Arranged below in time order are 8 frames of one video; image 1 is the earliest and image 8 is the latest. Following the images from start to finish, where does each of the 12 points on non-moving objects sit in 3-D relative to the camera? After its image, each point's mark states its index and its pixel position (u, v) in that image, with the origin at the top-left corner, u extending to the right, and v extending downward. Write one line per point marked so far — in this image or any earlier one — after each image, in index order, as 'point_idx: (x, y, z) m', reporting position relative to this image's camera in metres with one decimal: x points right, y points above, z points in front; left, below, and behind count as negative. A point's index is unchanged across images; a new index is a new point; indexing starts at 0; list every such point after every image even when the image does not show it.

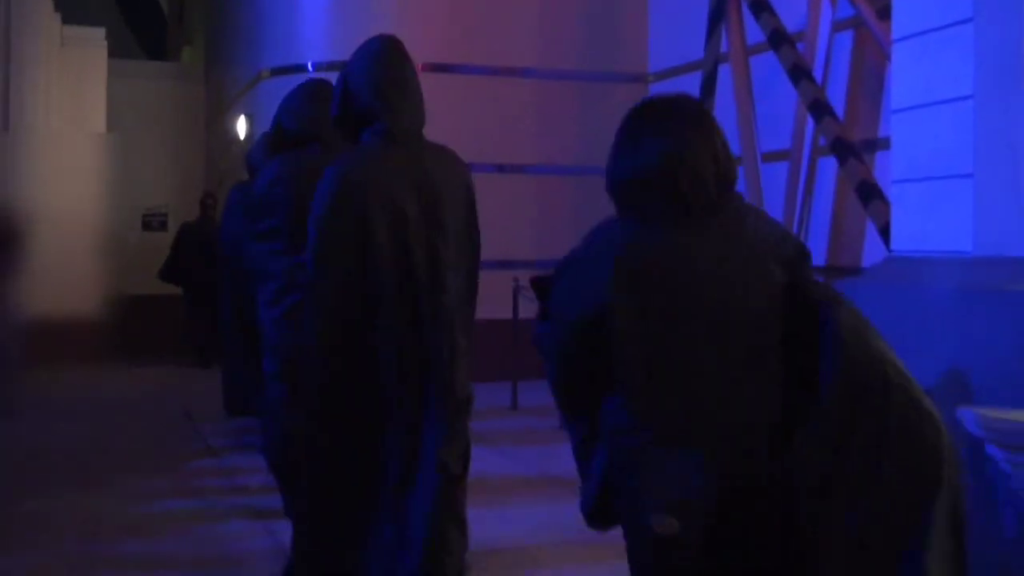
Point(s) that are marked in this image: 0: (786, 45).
0: (+1.8, +1.6, +11.2) m
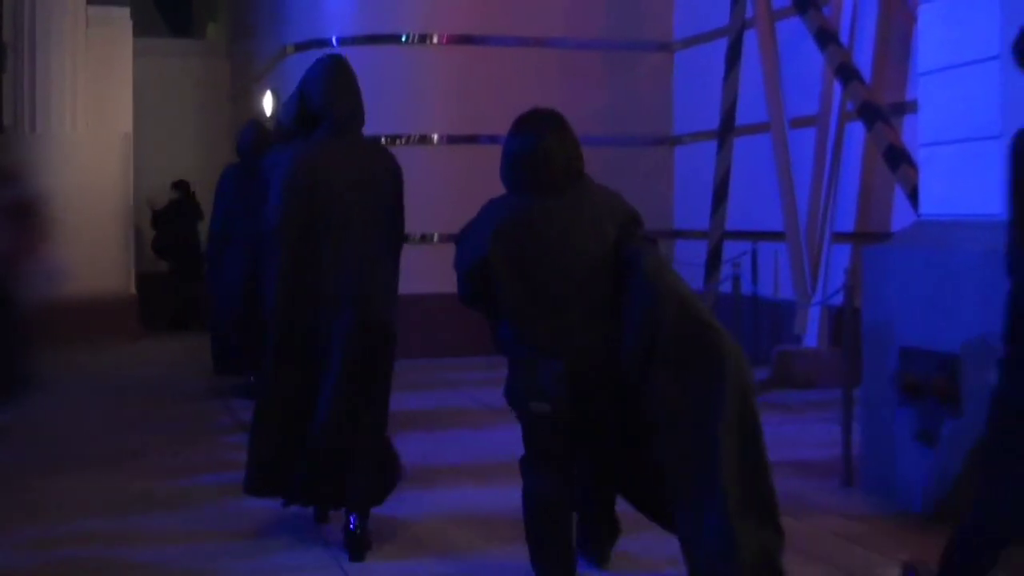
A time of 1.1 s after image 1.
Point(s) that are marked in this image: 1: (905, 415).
0: (+1.9, +1.8, +11.1) m
1: (+1.6, -0.5, +7.1) m
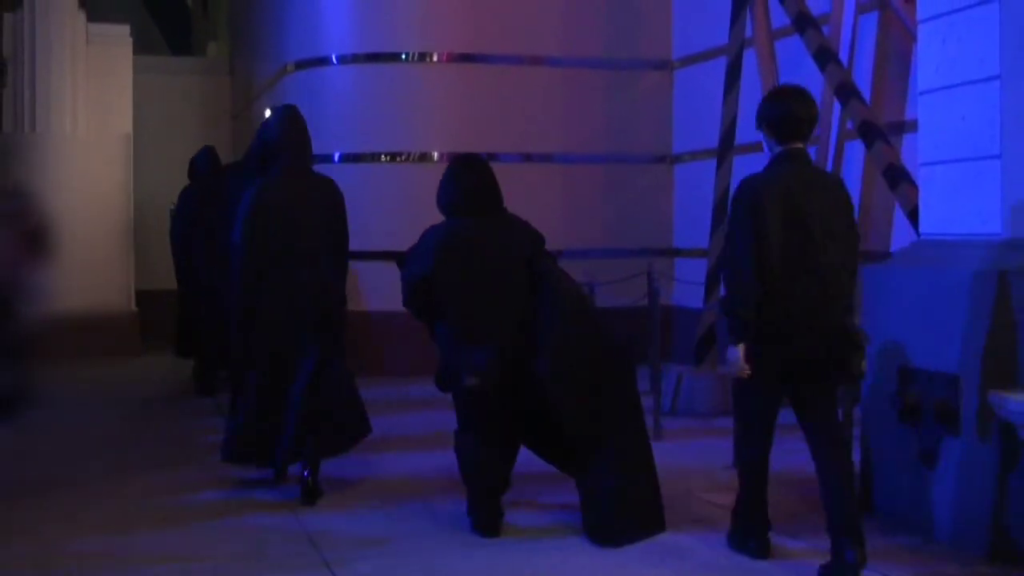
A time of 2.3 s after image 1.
0: (+1.9, +1.7, +11.1) m
1: (+1.6, -0.6, +7.1) m
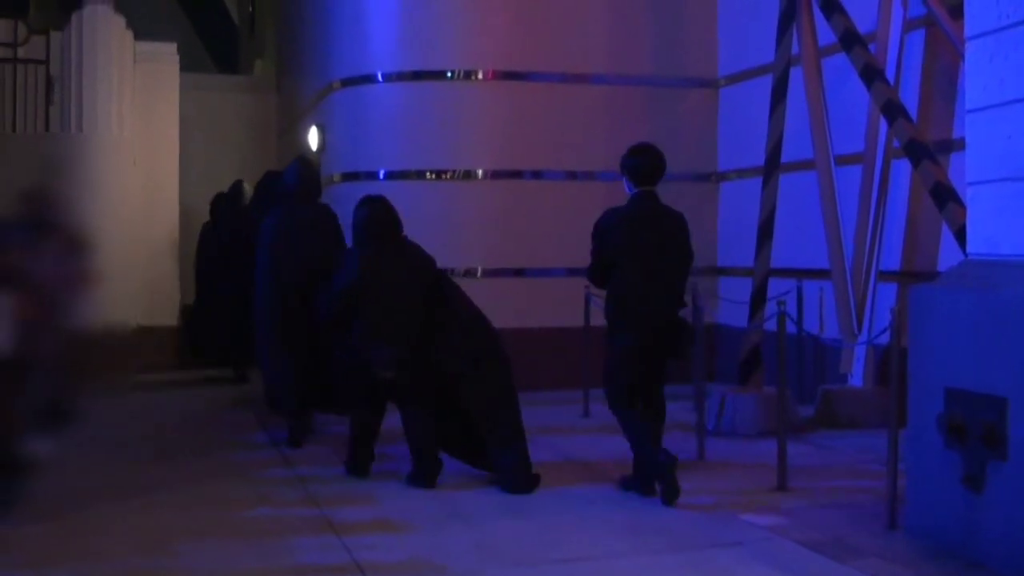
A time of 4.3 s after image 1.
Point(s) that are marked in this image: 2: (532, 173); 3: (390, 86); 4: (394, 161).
0: (+2.2, +1.5, +11.1) m
1: (+1.8, -0.7, +7.0) m
2: (+0.1, +0.8, +12.0) m
3: (-0.9, +1.5, +12.5) m
4: (-0.8, +0.9, +12.3) m
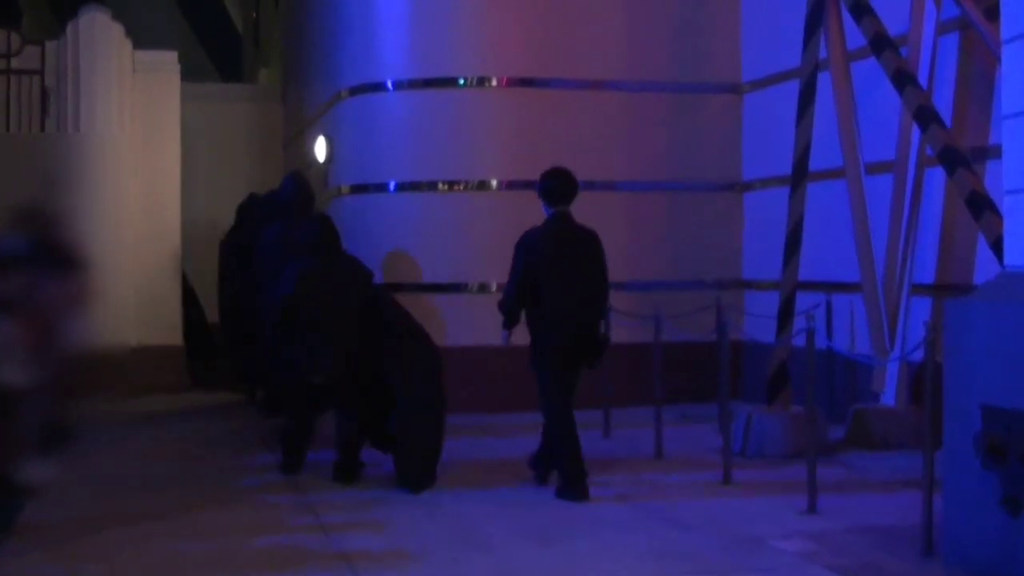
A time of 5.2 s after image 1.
0: (+2.3, +1.4, +10.6) m
1: (+1.8, -0.8, +6.5) m
2: (+0.2, +0.7, +11.5) m
3: (-0.8, +1.4, +12.1) m
4: (-0.7, +0.8, +11.9) m
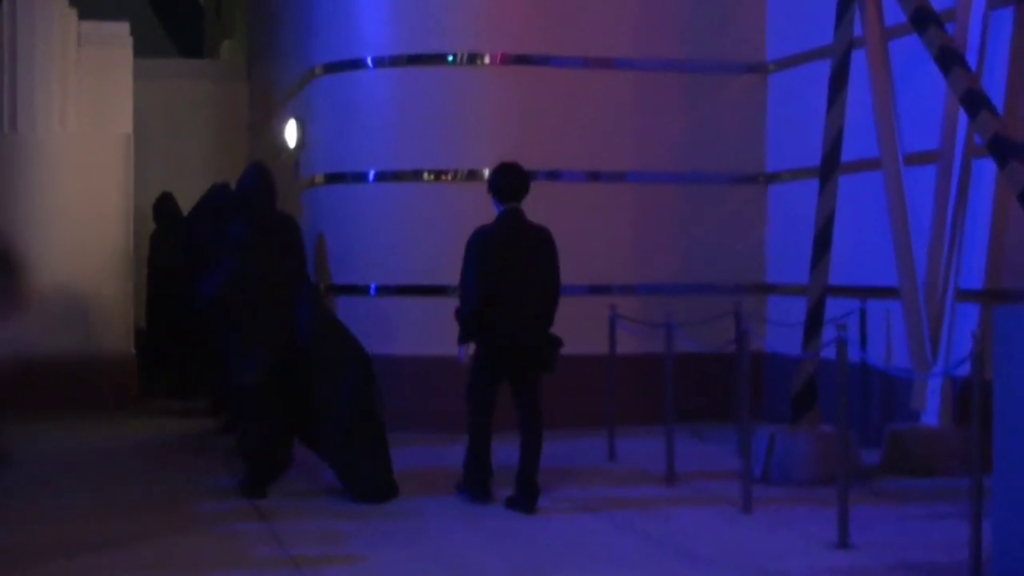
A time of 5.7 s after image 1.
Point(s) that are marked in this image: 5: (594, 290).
0: (+2.3, +1.4, +9.3) m
1: (+1.9, -0.8, +5.3) m
2: (+0.2, +0.7, +10.2) m
3: (-0.8, +1.3, +10.8) m
4: (-0.8, +0.8, +10.6) m
5: (+0.5, 0.0, +10.3) m
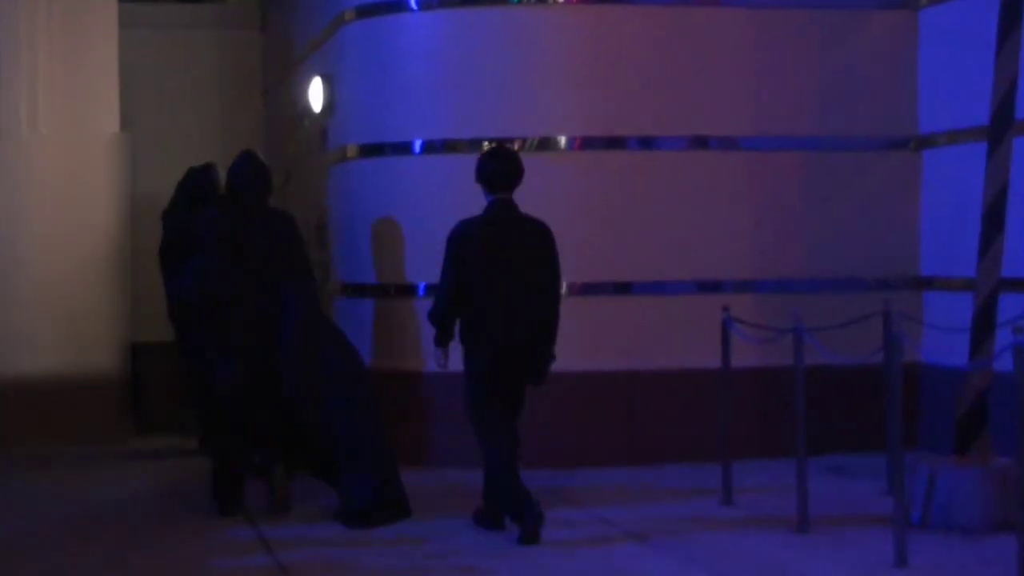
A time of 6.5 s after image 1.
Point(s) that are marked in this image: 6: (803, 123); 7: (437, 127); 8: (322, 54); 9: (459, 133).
0: (+2.7, +1.4, +7.2) m
1: (+2.2, -0.9, +3.2) m
2: (+0.6, +0.7, +8.1) m
3: (-0.4, +1.4, +8.7) m
4: (-0.4, +0.8, +8.5) m
5: (+0.9, 0.0, +8.2) m
6: (+1.4, +0.8, +8.8) m
7: (-0.4, +0.8, +8.5) m
8: (-1.0, +1.3, +9.8) m
9: (-0.3, +0.8, +8.4) m
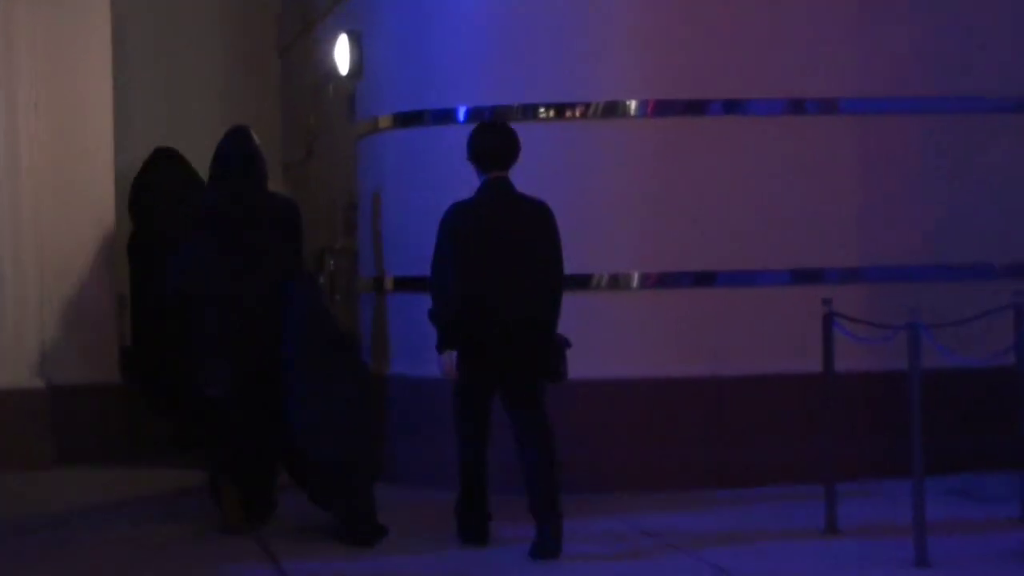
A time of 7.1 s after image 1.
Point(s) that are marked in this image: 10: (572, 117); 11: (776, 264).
0: (+2.9, +1.5, +5.9) m
1: (+2.5, -0.8, +2.0) m
2: (+0.8, +0.7, +6.9) m
3: (-0.2, +1.4, +7.5) m
4: (-0.1, +0.8, +7.3) m
5: (+1.1, 0.0, +7.0) m
6: (+1.7, +0.9, +7.6) m
7: (-0.1, +0.8, +7.3) m
8: (-0.7, +1.4, +8.6) m
9: (0.0, +0.8, +7.2) m
10: (+0.2, +0.7, +7.5) m
11: (+1.0, +0.1, +6.9) m
